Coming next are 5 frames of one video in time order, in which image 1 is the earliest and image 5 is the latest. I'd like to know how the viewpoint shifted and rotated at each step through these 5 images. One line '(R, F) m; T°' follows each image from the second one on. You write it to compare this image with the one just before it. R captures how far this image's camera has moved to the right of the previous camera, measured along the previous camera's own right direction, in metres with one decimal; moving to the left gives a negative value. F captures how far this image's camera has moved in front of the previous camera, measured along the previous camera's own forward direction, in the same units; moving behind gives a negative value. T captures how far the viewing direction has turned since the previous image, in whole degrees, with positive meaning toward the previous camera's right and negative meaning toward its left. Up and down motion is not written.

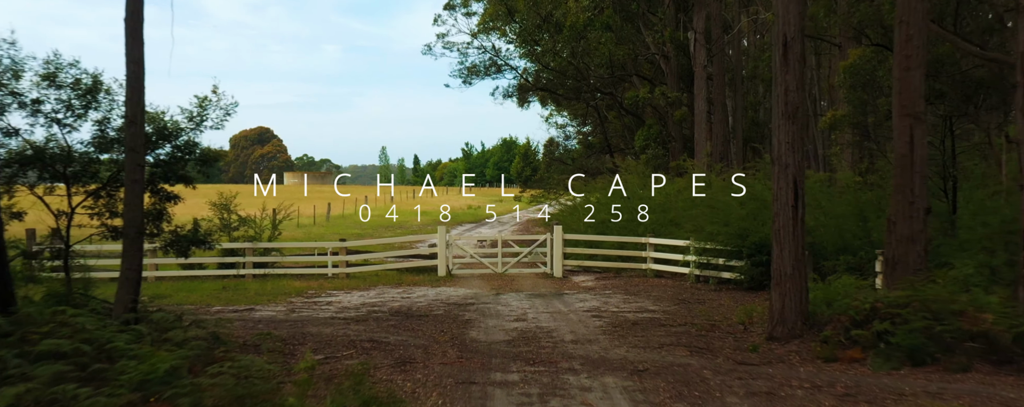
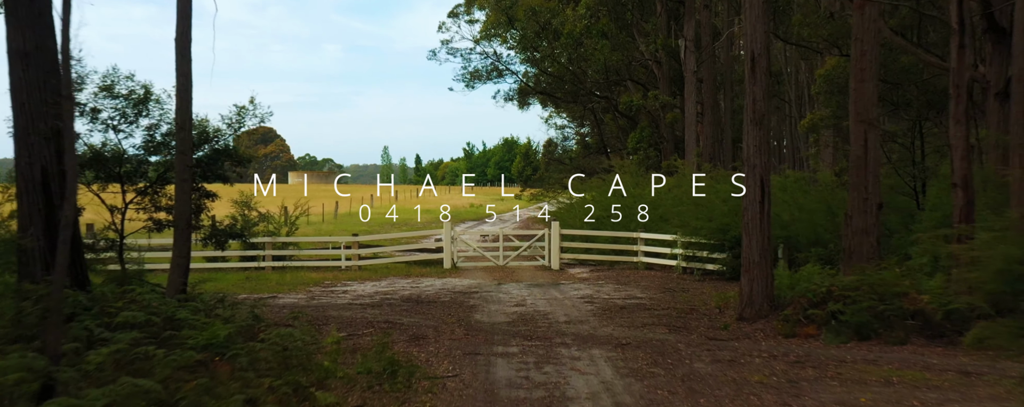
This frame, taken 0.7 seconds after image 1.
(0.0, -1.2) m; 0°
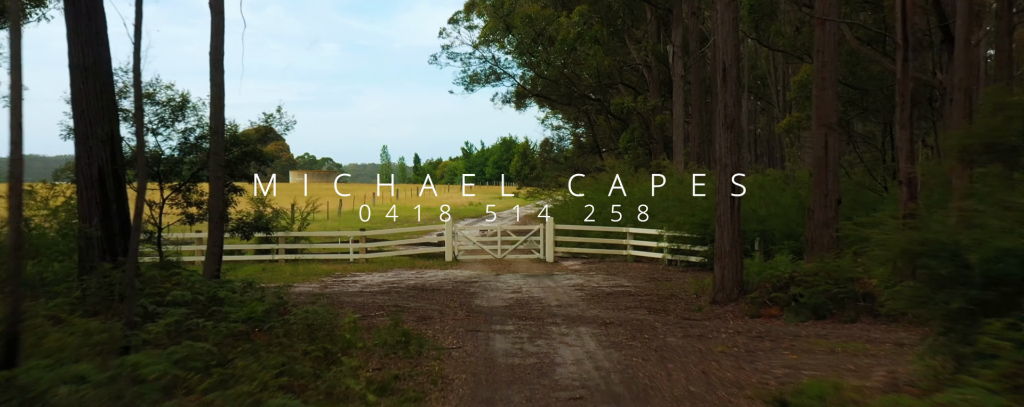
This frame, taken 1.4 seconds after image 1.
(0.0, -1.2) m; 0°
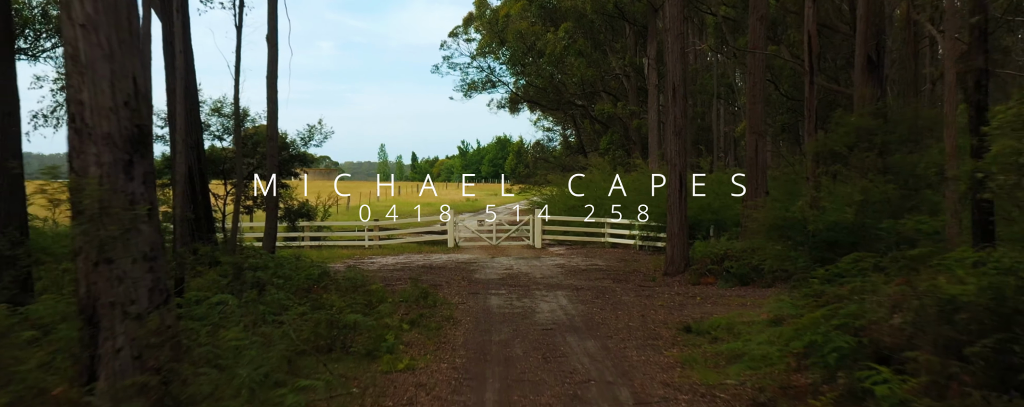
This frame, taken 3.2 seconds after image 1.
(+0.1, -2.9) m; 0°
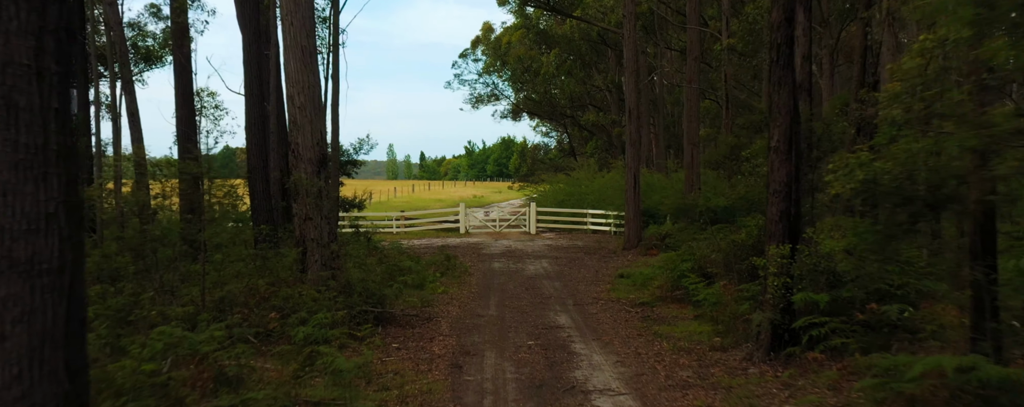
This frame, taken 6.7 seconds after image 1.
(+0.2, -4.9) m; -1°
